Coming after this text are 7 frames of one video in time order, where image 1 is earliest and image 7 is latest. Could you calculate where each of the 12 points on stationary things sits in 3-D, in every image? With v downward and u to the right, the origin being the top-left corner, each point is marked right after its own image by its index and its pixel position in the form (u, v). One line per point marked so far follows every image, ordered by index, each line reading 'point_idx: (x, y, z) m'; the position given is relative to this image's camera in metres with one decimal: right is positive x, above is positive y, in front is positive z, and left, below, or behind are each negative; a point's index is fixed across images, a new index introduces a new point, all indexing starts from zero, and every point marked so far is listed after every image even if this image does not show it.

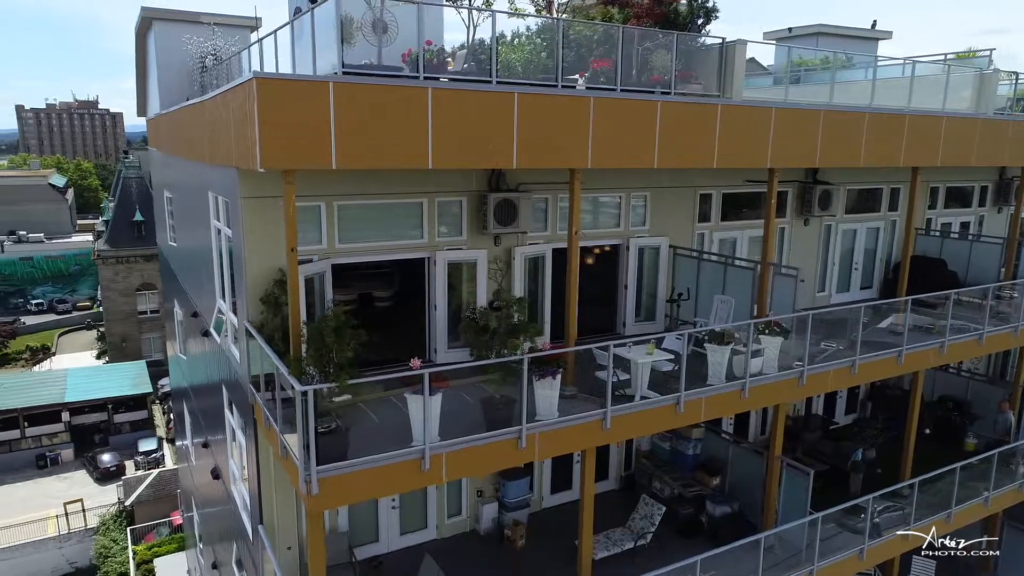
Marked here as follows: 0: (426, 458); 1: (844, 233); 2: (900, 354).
0: (-0.9, -1.7, +6.6) m
1: (+7.2, +1.2, +14.1) m
2: (+6.3, -1.1, +10.7) m
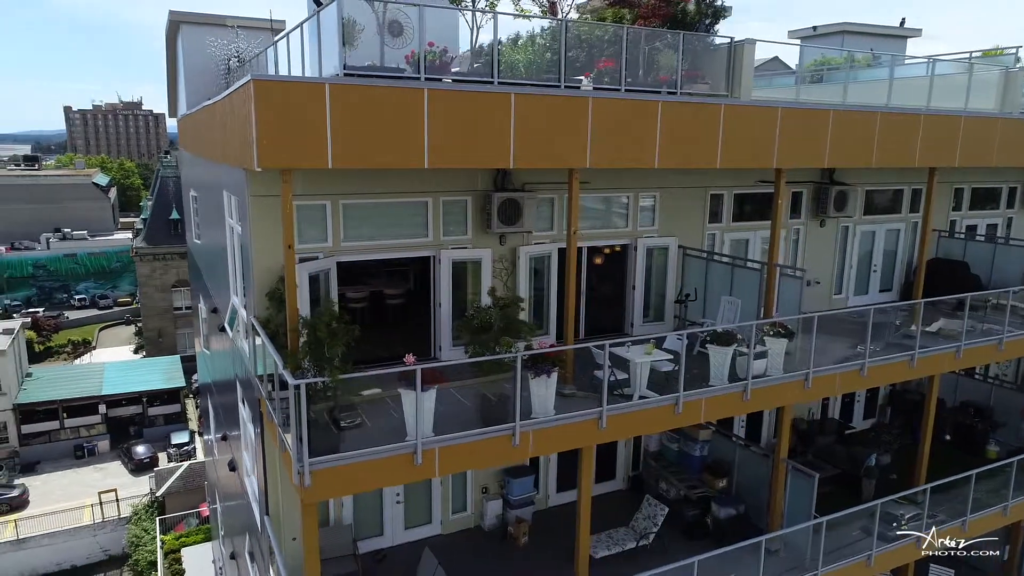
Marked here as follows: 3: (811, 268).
0: (-1.0, -1.7, +6.8) m
1: (+7.4, +1.1, +13.8) m
2: (+6.4, -1.1, +10.5) m
3: (+6.1, +0.4, +13.3) m
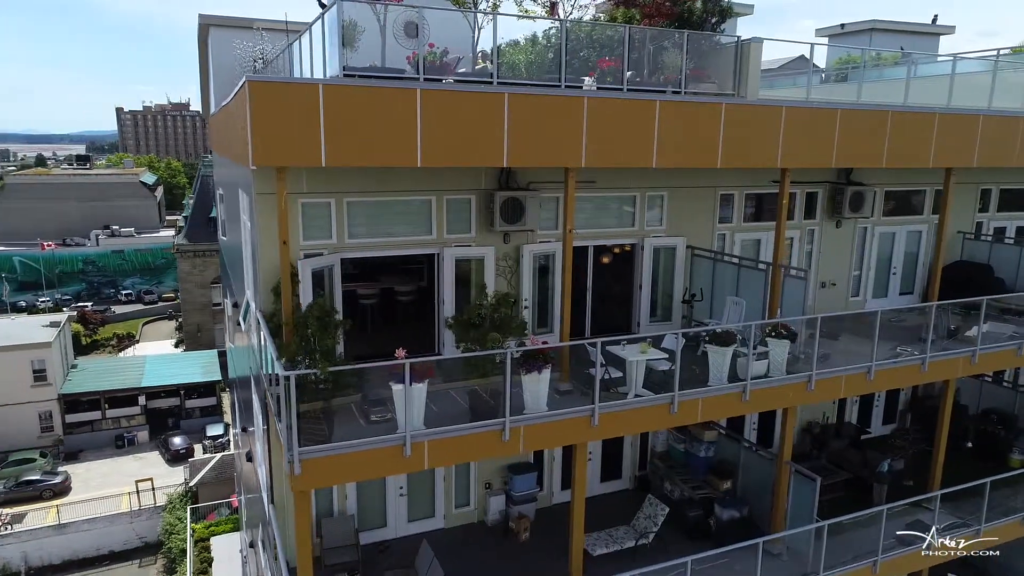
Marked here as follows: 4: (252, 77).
0: (-1.1, -1.7, +6.9) m
1: (+7.7, +1.1, +13.5) m
2: (+6.5, -1.2, +10.3) m
3: (+6.3, +0.4, +13.1) m
4: (-2.6, +2.1, +6.4) m
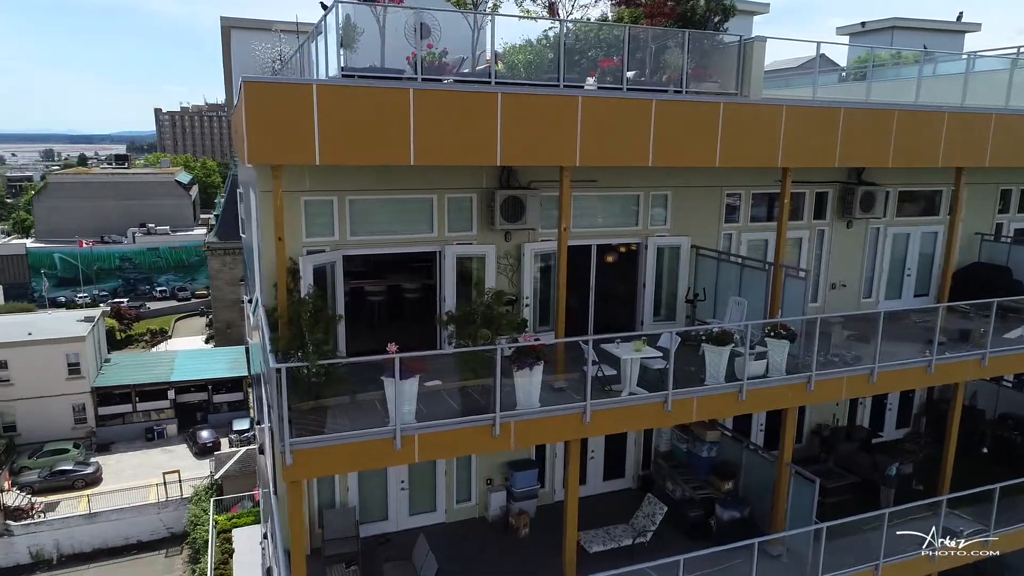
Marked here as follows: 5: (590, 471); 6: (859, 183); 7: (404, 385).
0: (-1.3, -1.6, +7.1) m
1: (+7.8, +1.0, +13.3) m
2: (+6.5, -1.2, +10.1) m
3: (+6.4, +0.3, +13.0) m
4: (-2.7, +2.1, +6.6) m
5: (+1.4, -3.3, +11.7) m
6: (+6.6, +2.0, +12.4) m
7: (-1.2, -1.0, +7.0) m
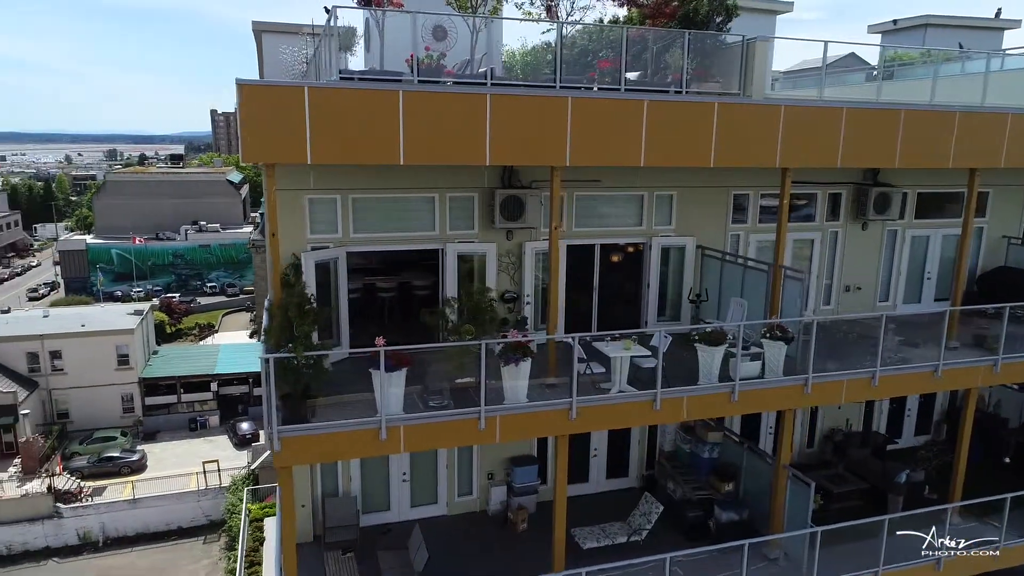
0: (-1.4, -1.6, +7.3) m
1: (+8.0, +1.0, +13.0) m
2: (+6.5, -1.2, +9.9) m
3: (+6.6, +0.3, +12.7) m
4: (-2.8, +2.2, +6.9) m
5: (+1.5, -3.3, +11.8) m
6: (+6.8, +2.0, +12.2) m
7: (-1.3, -1.0, +7.2) m
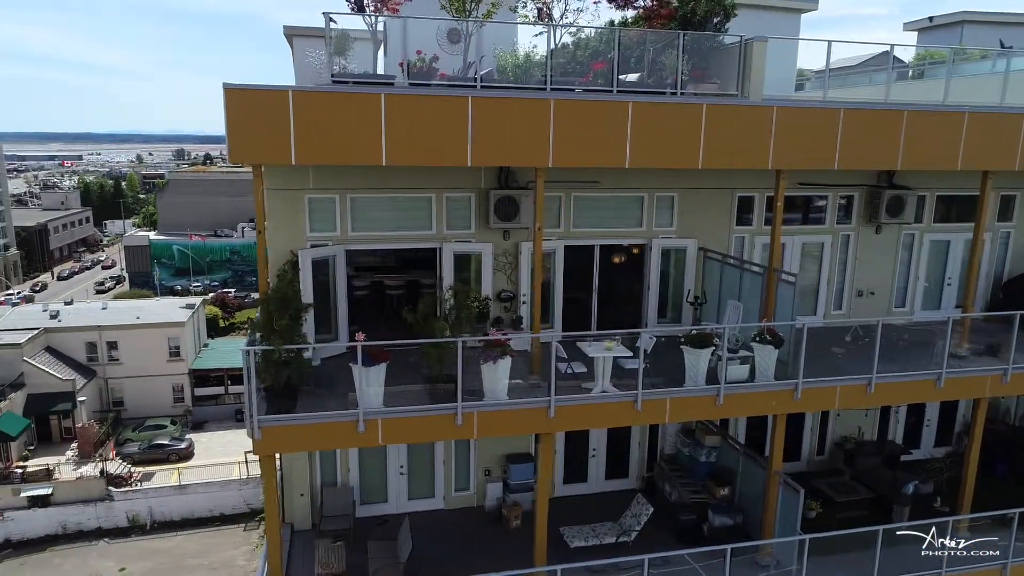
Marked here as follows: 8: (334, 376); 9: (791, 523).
0: (-1.7, -1.5, +7.5) m
1: (+8.1, +0.8, +12.6) m
2: (+6.3, -1.3, +9.6) m
3: (+6.7, +0.2, +12.4) m
4: (-3.1, +2.3, +7.3) m
5: (+1.5, -3.3, +11.8) m
6: (+6.9, +1.9, +11.9) m
7: (-1.6, -1.0, +7.4) m
8: (-2.3, -1.2, +8.3) m
9: (+4.0, -3.4, +9.3) m
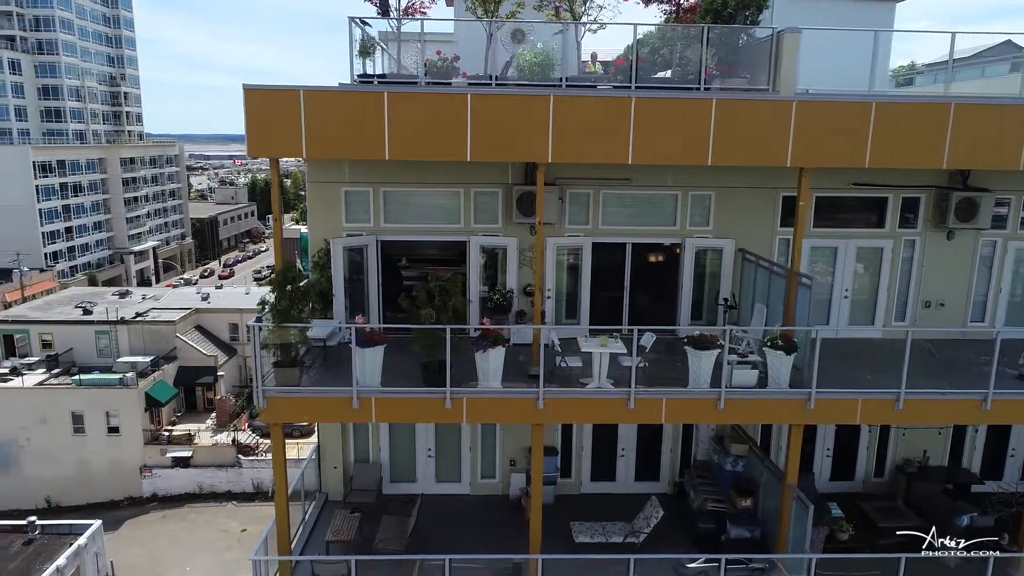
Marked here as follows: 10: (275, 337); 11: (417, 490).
0: (-1.9, -1.4, +8.1) m
1: (+8.8, +0.6, +11.3) m
2: (+6.4, -1.5, +8.7) m
3: (+7.3, 0.0, +11.4) m
4: (-3.1, +2.5, +8.1) m
5: (+1.9, -3.3, +11.7) m
6: (+7.5, +1.7, +10.8) m
7: (-1.8, -0.8, +8.0) m
8: (-2.3, -1.0, +9.0) m
9: (+4.0, -3.5, +8.8) m
10: (-2.8, -0.6, +7.9) m
11: (-1.7, -3.6, +11.6) m
